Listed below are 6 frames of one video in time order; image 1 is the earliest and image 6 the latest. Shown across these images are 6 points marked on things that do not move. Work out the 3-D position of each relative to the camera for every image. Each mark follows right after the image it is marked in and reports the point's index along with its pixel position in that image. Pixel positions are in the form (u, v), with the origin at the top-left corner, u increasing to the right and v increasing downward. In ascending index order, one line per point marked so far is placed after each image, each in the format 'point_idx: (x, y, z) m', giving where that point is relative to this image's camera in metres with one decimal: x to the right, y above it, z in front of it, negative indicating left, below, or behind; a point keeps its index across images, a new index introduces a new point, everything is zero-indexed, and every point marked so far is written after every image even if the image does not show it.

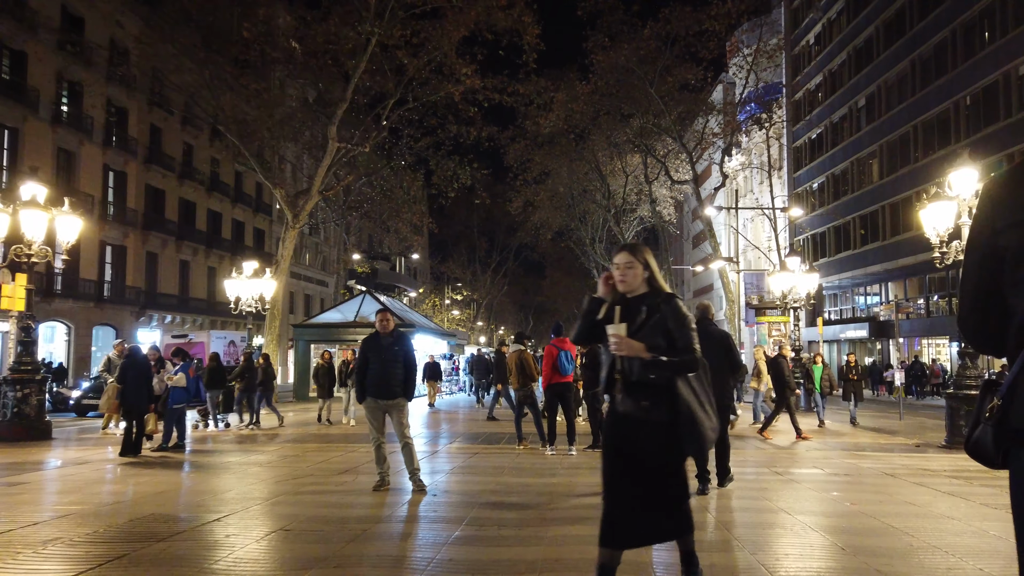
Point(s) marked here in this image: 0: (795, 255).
0: (+6.6, +0.8, +19.7) m
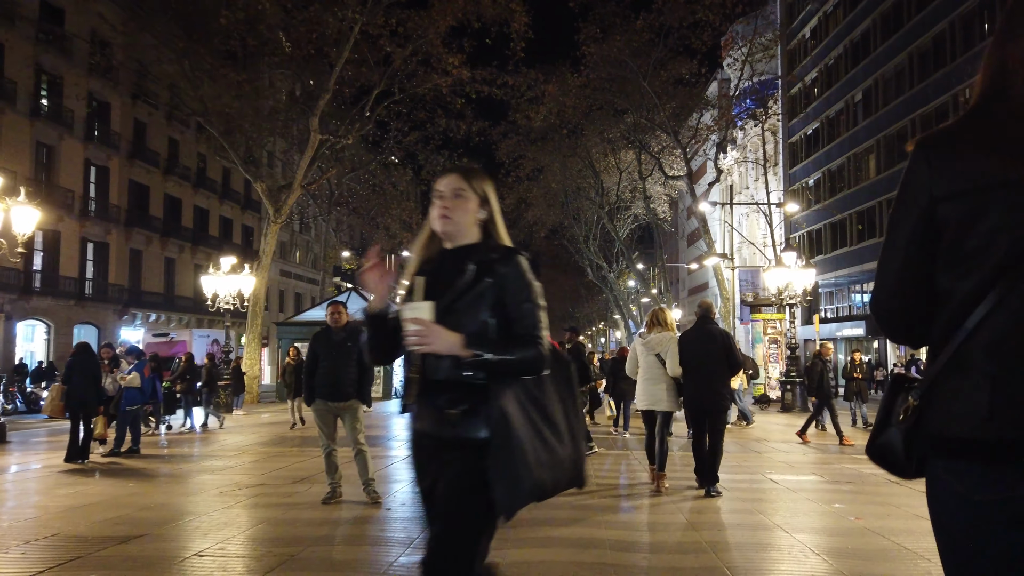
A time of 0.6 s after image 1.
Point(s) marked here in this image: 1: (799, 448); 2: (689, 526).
0: (+6.3, +0.9, +19.1) m
1: (+3.8, -2.1, +11.0) m
2: (+1.2, -1.6, +6.0) m
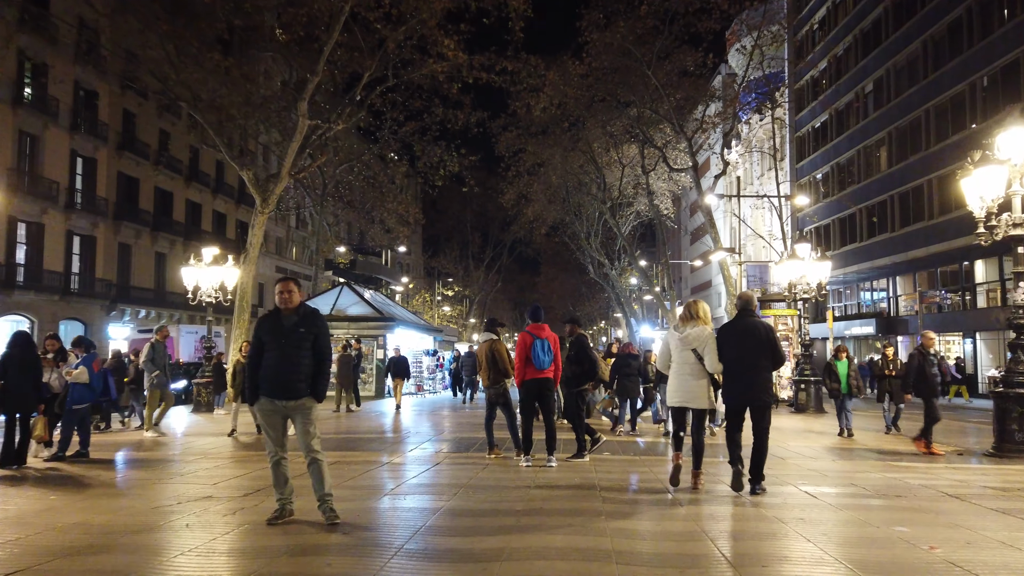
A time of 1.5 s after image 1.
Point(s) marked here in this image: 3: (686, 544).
0: (+6.2, +1.0, +18.0) m
1: (+3.7, -1.9, +10.0) m
2: (+1.1, -1.5, +4.9) m
3: (+1.0, -1.5, +4.8) m
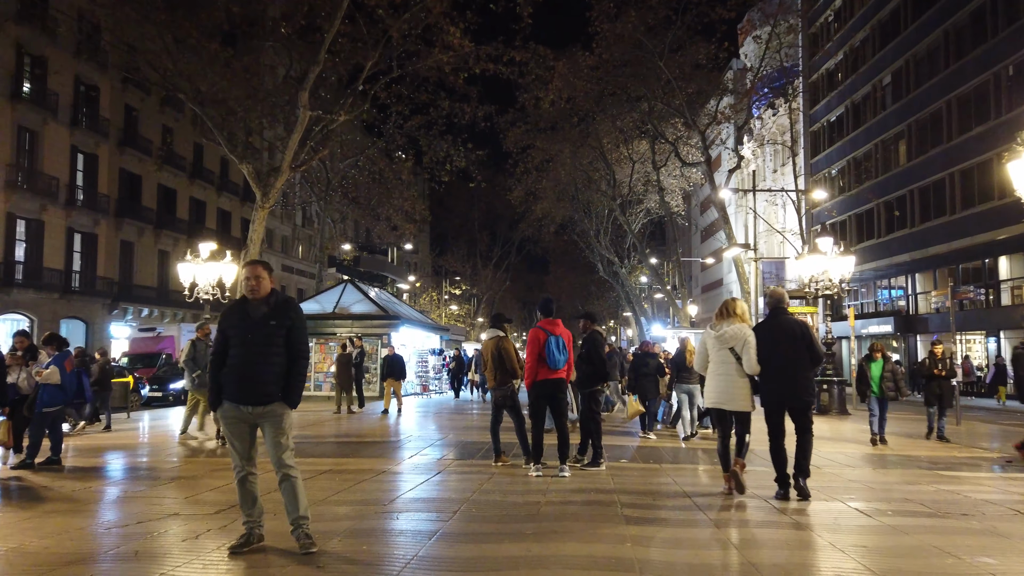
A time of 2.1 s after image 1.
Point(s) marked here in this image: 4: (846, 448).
0: (+6.4, +1.1, +17.2) m
1: (+3.8, -1.9, +9.2) m
2: (+1.2, -1.4, +4.2) m
3: (+1.0, -1.4, +4.1) m
4: (+4.1, -2.0, +10.5) m
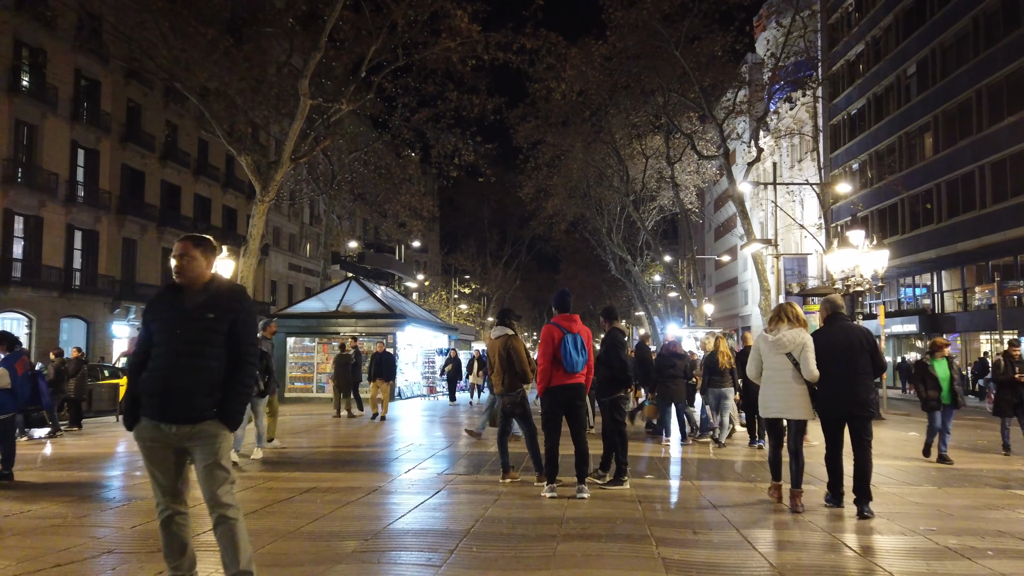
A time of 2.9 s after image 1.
0: (+6.6, +1.1, +16.2) m
1: (+3.9, -1.8, +8.2) m
2: (+1.2, -1.3, +3.2) m
3: (+1.1, -1.3, +3.1) m
4: (+4.2, -1.9, +9.5) m
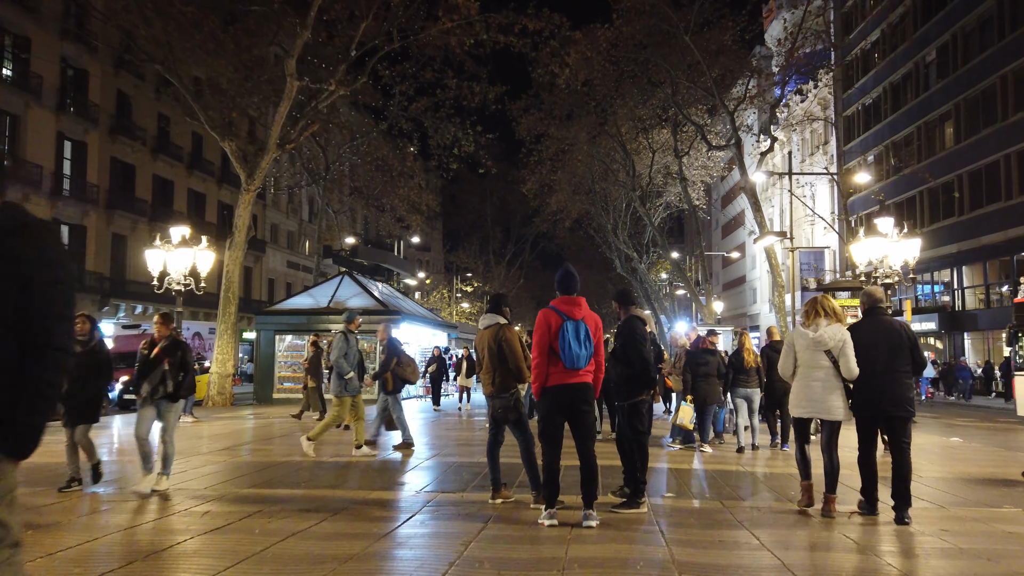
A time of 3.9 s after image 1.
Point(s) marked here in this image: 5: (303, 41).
0: (+6.4, +1.3, +14.9) m
1: (+3.5, -1.7, +7.0) m
2: (+0.8, -1.2, +2.0) m
3: (+0.6, -1.2, +1.9) m
4: (+3.9, -1.8, +8.2) m
5: (-4.8, +5.5, +19.2) m
